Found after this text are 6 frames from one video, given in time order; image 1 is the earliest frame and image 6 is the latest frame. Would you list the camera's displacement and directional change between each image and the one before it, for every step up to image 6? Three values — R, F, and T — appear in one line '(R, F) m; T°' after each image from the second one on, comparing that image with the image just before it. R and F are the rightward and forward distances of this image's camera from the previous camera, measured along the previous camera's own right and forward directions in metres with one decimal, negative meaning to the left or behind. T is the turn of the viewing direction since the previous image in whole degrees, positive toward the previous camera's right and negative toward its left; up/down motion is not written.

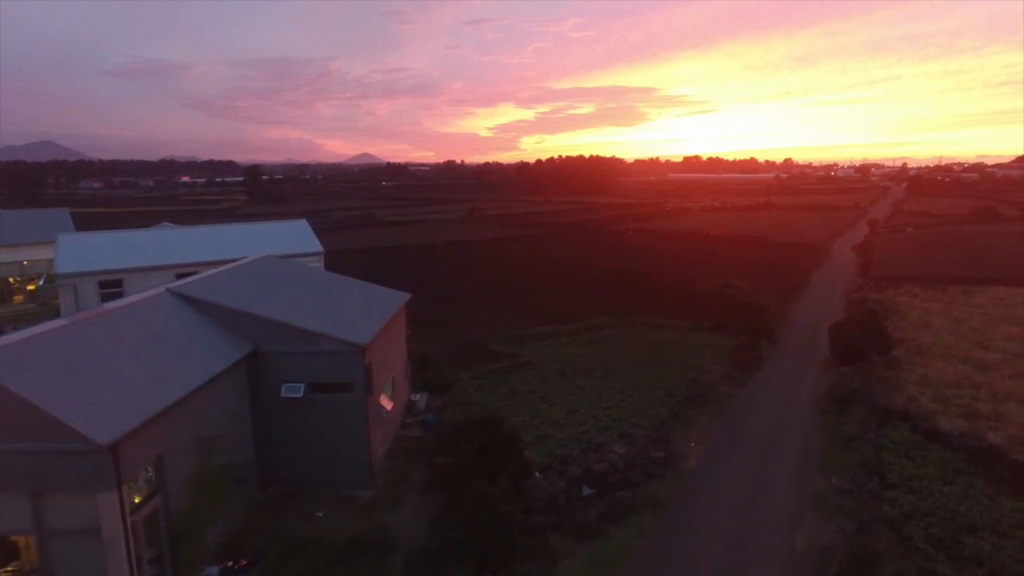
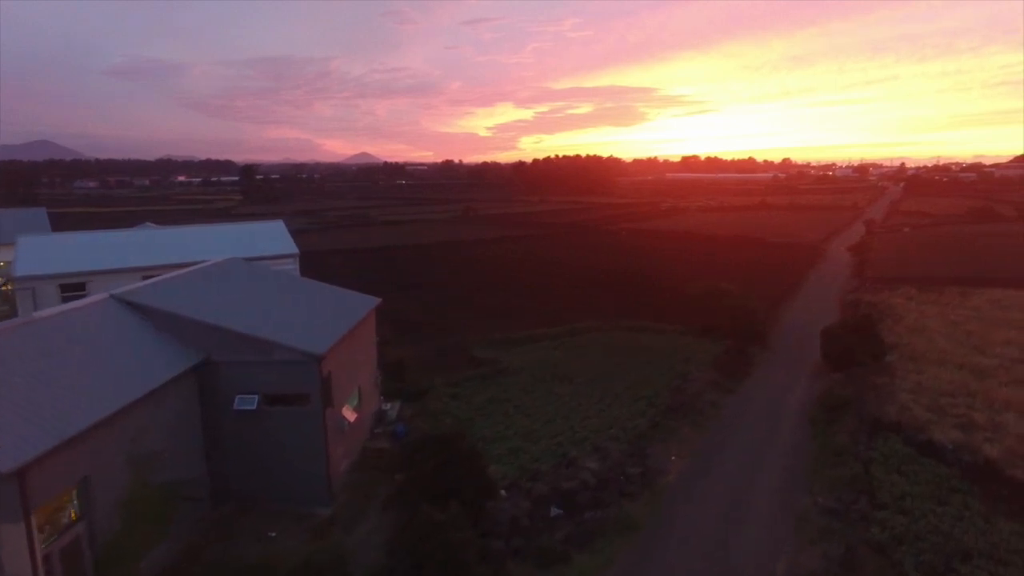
(+0.5, +0.6) m; 0°
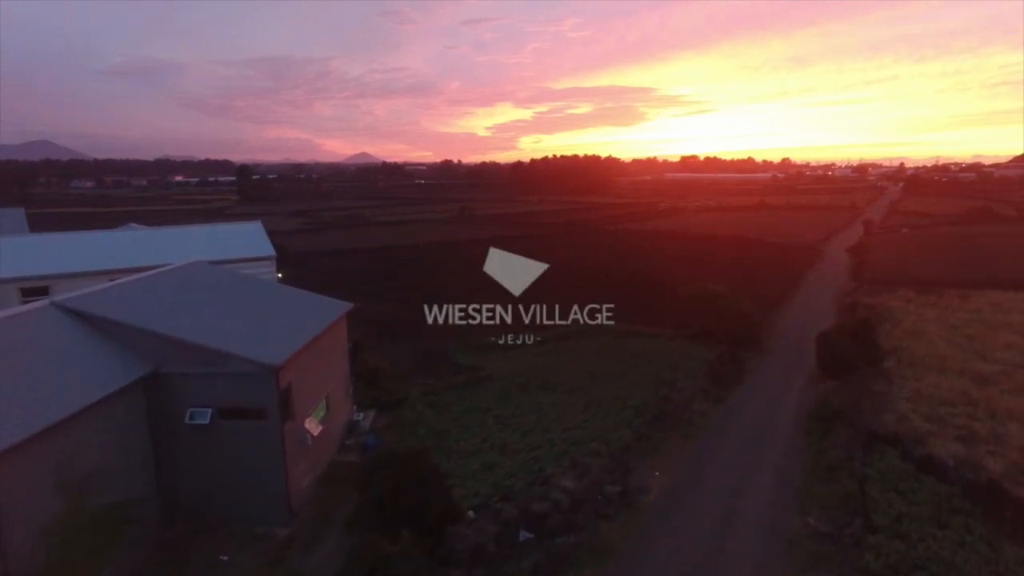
(+0.4, +0.6) m; 0°
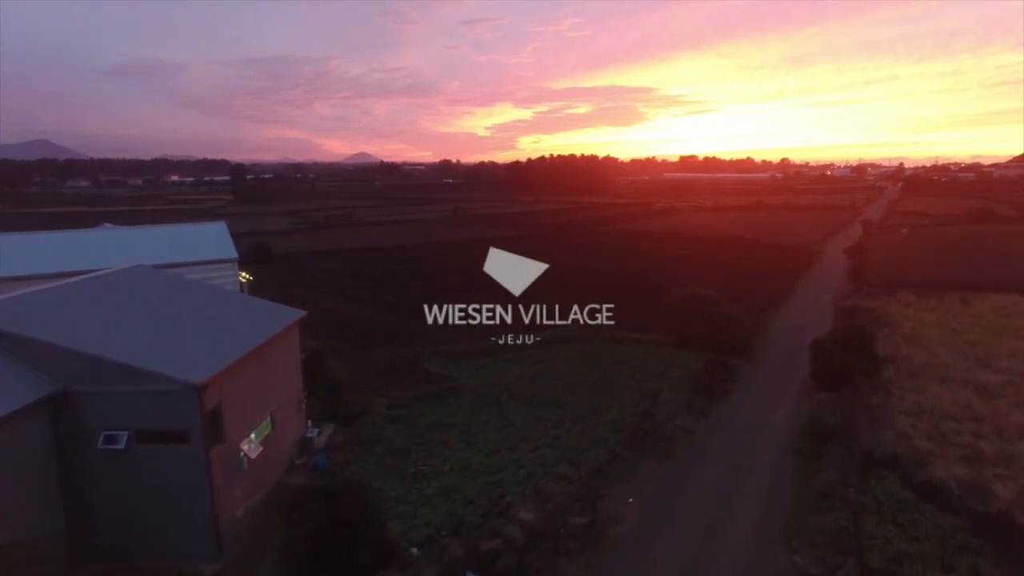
(+0.6, +1.0) m; 0°
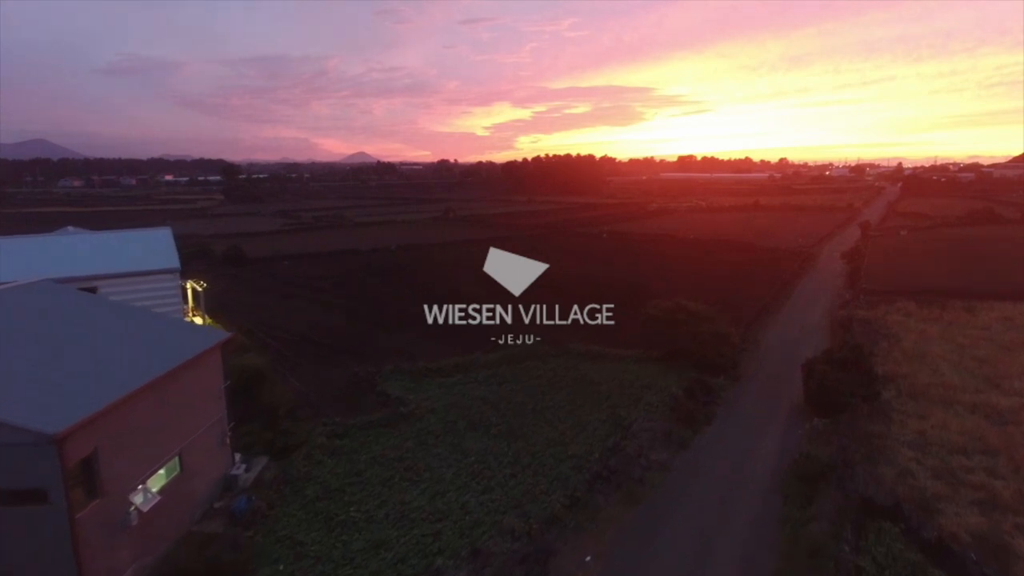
(+0.7, +1.4) m; 0°
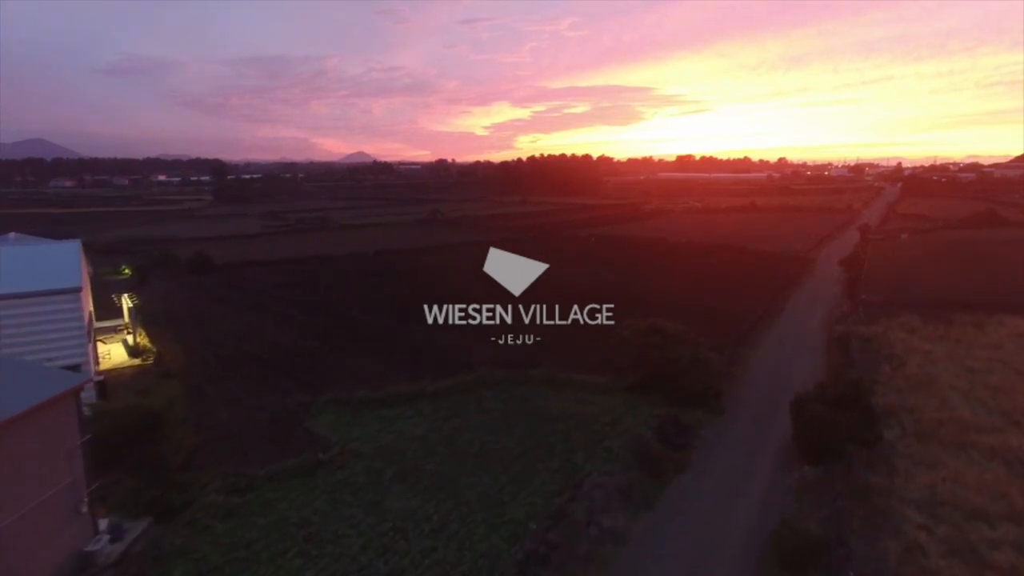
(+1.0, +1.8) m; 0°
